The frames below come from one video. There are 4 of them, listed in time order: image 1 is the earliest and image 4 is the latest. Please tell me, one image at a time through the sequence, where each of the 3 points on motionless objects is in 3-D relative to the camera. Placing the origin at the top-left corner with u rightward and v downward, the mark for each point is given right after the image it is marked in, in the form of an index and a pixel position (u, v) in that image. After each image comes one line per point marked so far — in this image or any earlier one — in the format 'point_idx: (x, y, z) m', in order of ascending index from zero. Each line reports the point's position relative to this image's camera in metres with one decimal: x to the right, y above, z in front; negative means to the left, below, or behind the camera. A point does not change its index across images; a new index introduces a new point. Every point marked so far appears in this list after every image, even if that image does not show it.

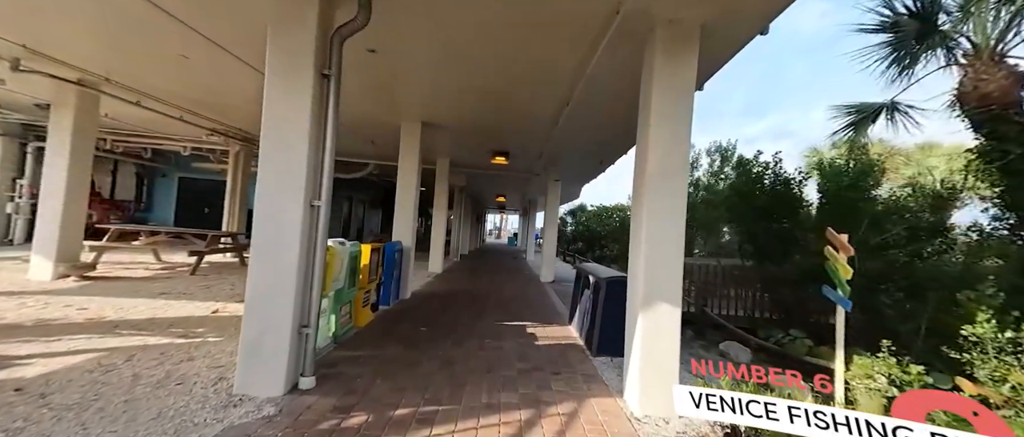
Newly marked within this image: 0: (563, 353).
0: (+0.6, -1.6, +4.0) m
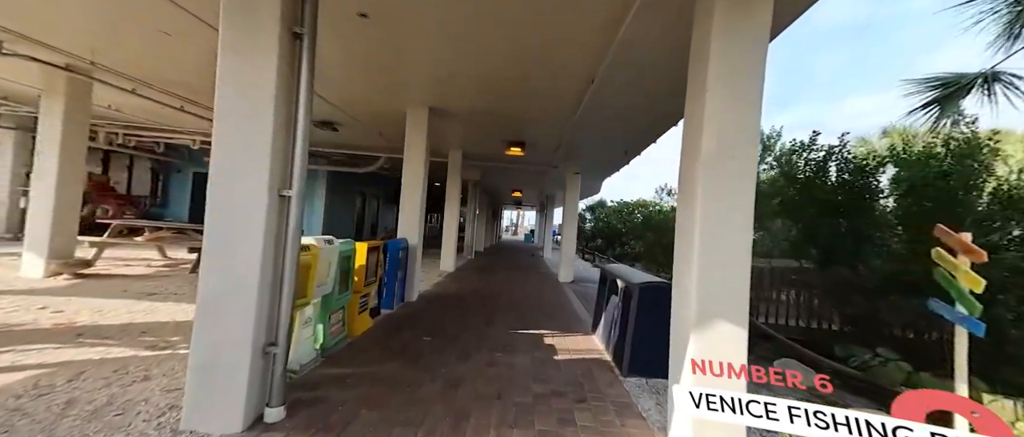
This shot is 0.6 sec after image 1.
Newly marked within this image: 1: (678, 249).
0: (+0.8, -1.5, +3.4) m
1: (+1.2, -0.2, +2.5) m
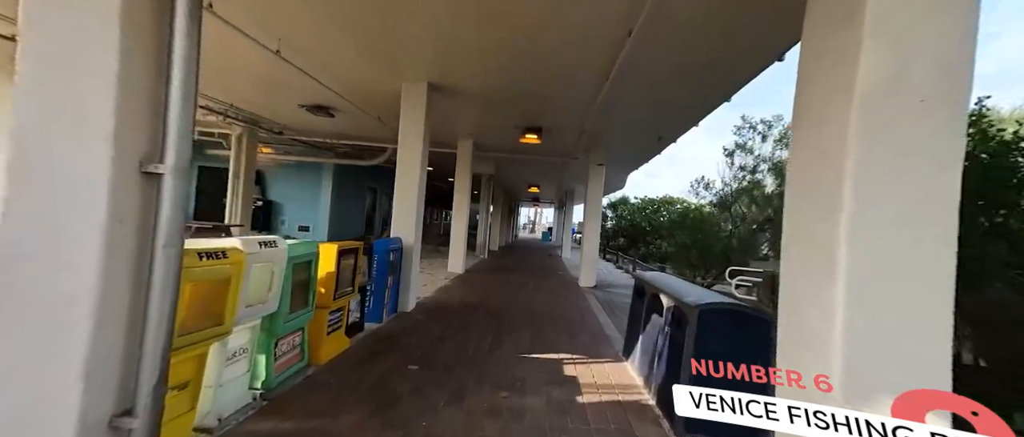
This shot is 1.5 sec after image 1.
0: (+0.8, -1.5, +2.5) m
1: (+1.2, -0.2, +1.5) m
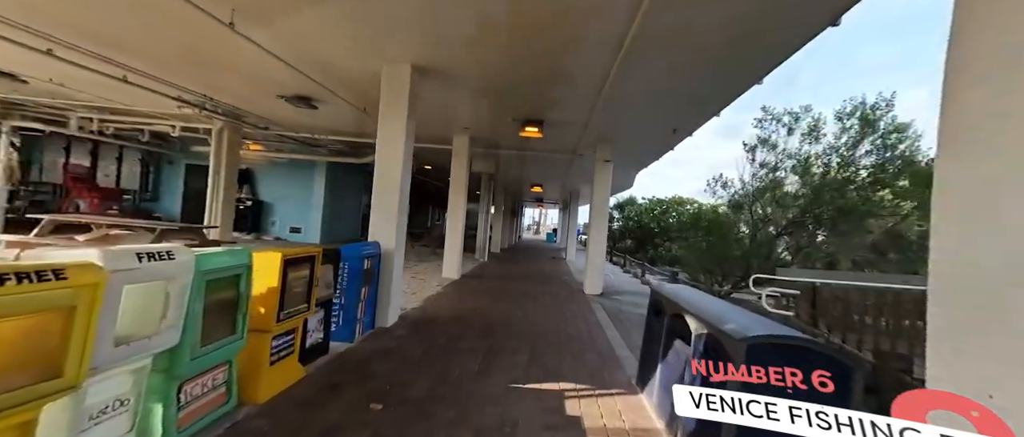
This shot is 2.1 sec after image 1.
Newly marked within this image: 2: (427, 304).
0: (+0.7, -1.5, +1.8) m
1: (+1.1, -0.2, +0.9) m
2: (-1.2, -1.3, +5.1) m
